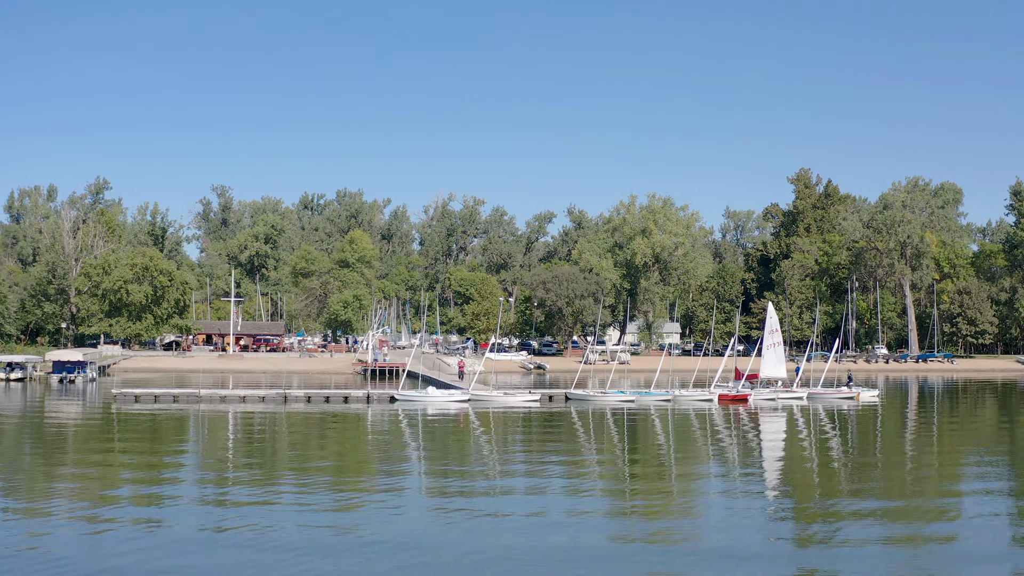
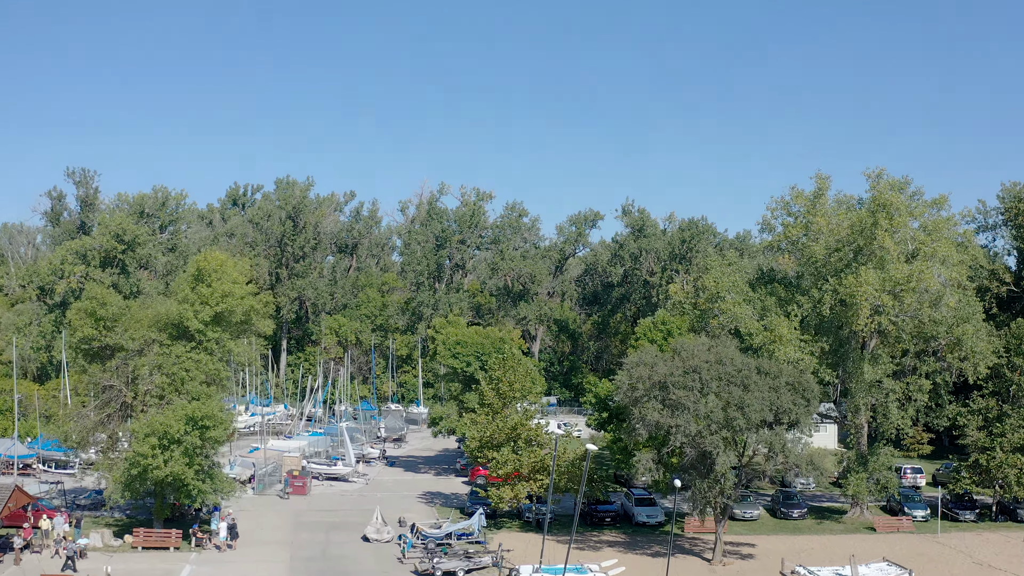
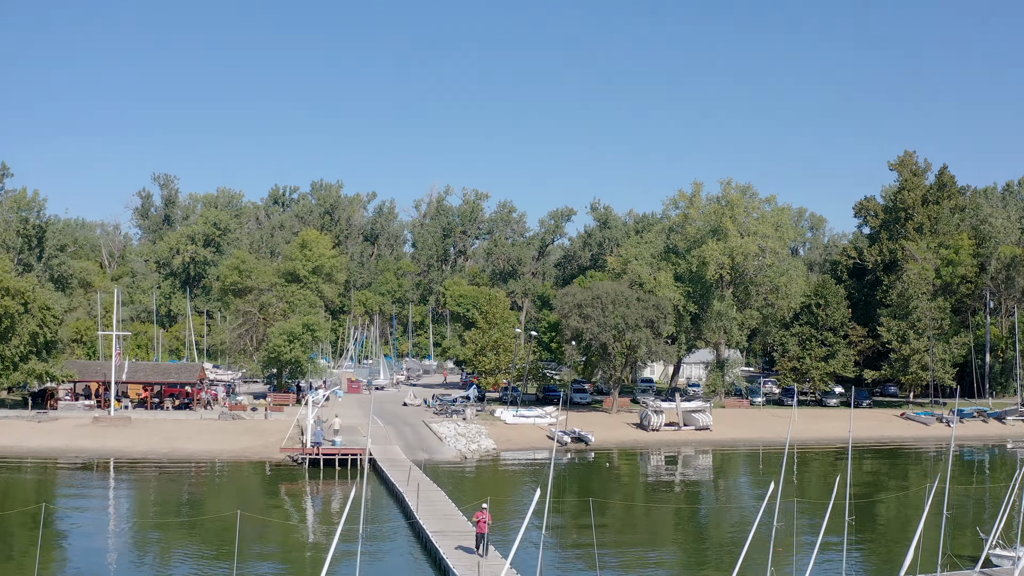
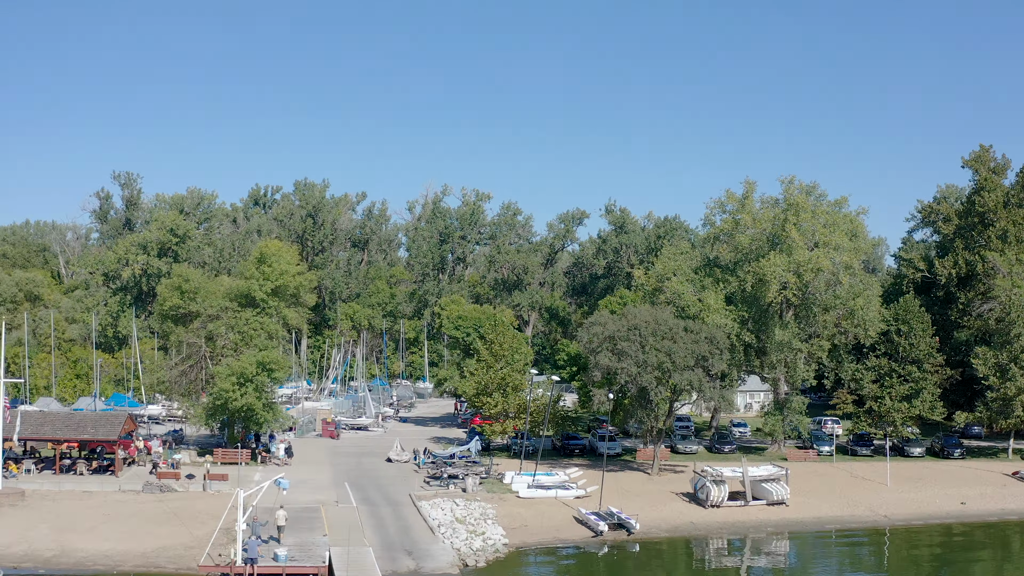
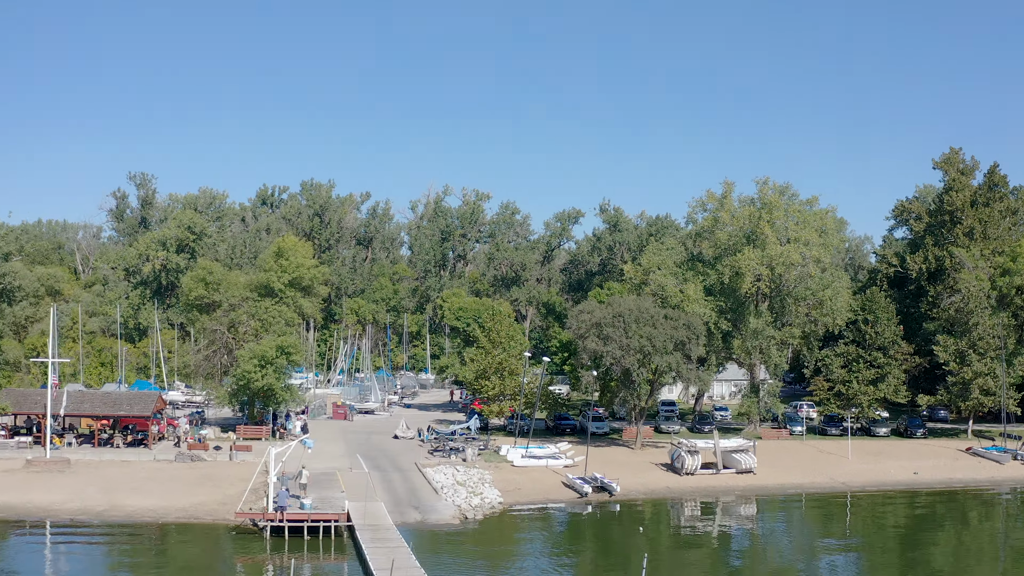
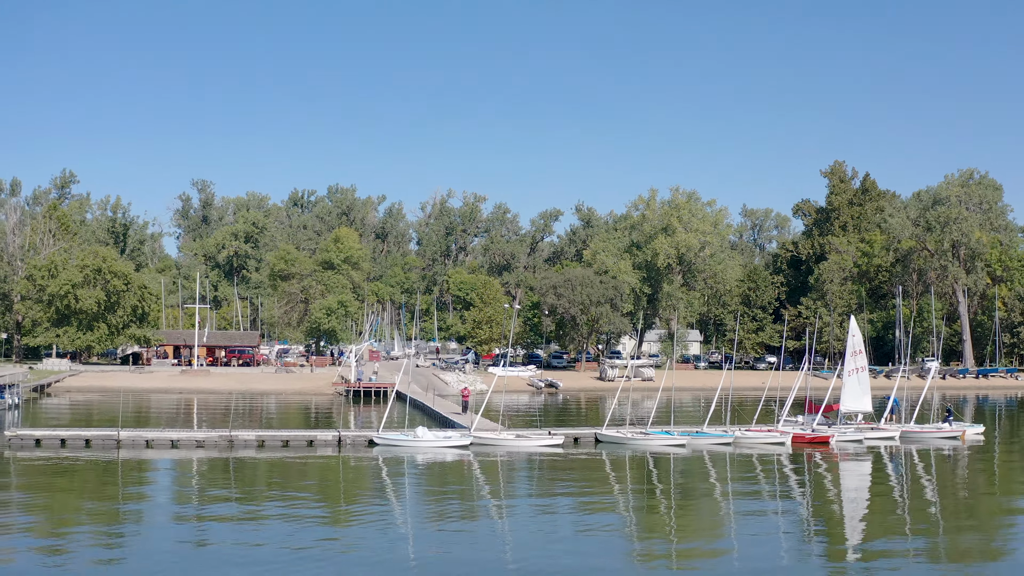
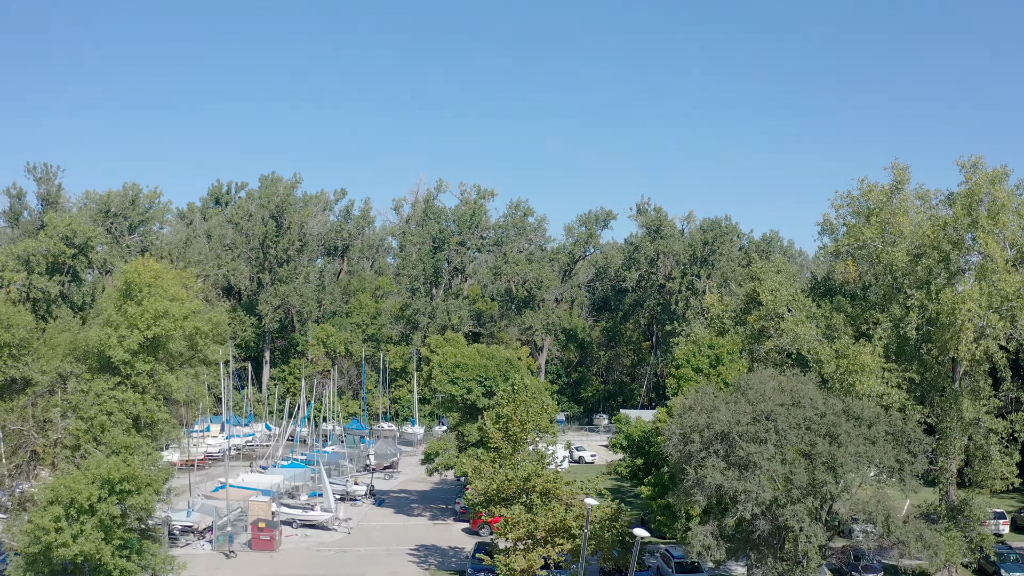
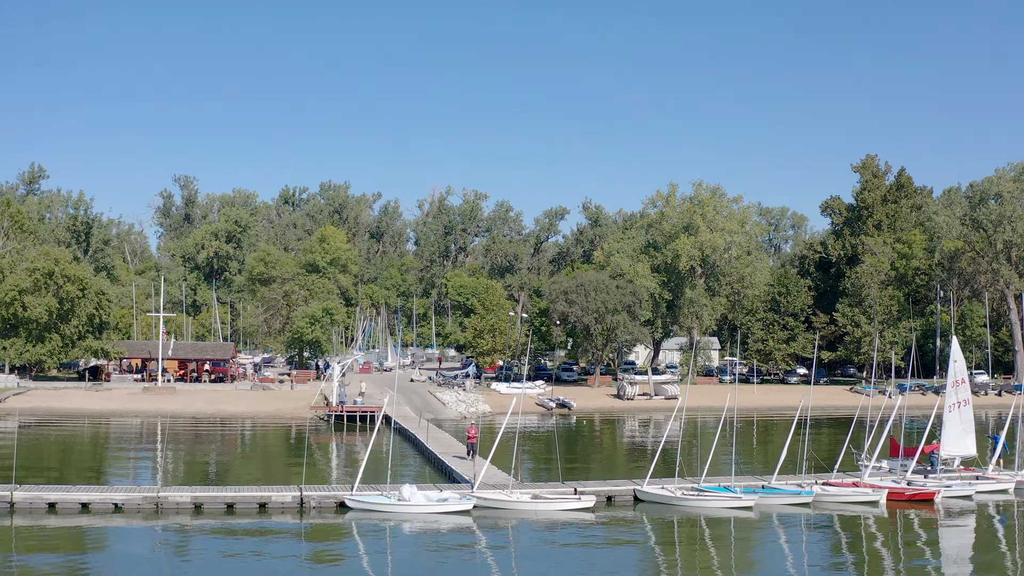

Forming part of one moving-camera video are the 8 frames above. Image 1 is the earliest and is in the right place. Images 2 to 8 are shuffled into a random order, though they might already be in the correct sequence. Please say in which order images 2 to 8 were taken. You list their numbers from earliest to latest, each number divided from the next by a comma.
6, 8, 3, 5, 4, 2, 7
